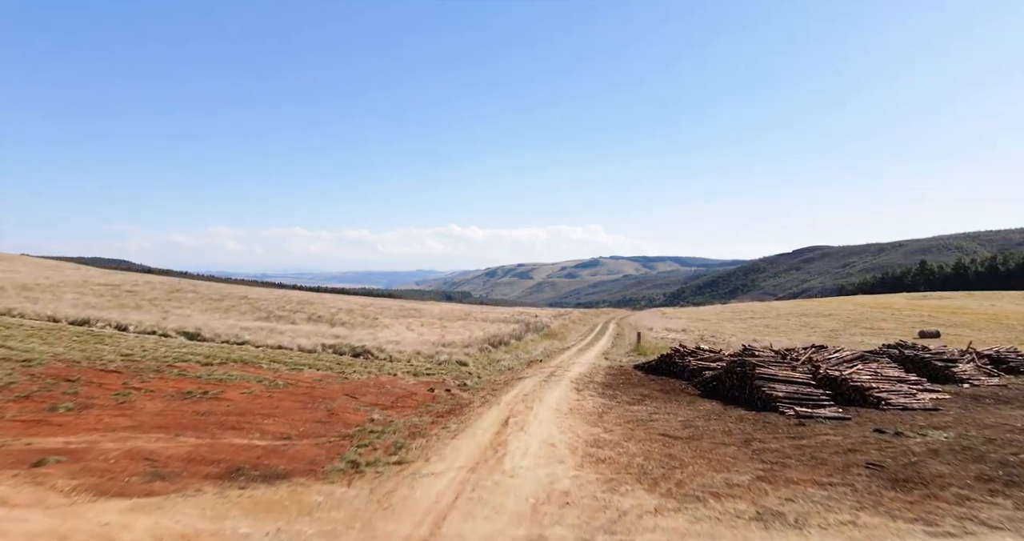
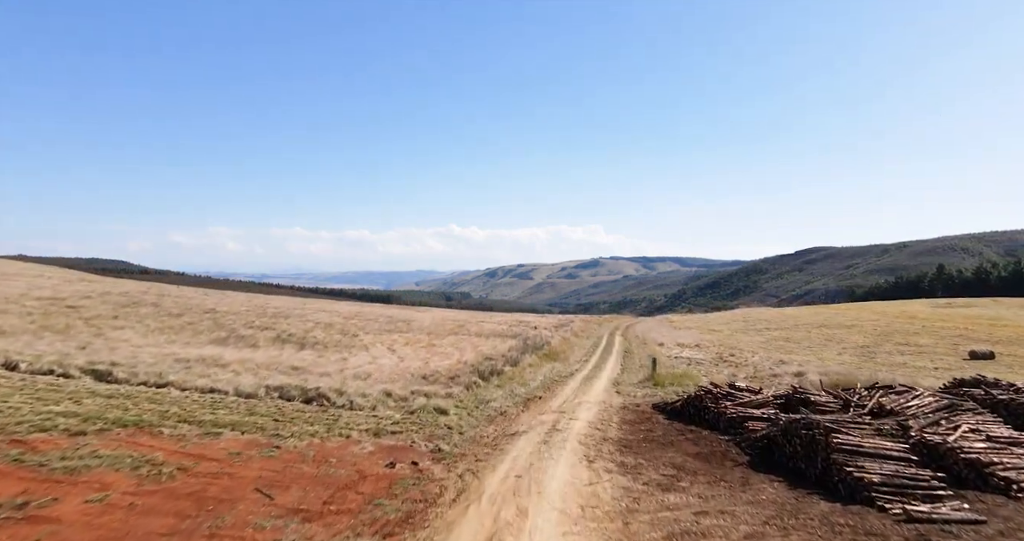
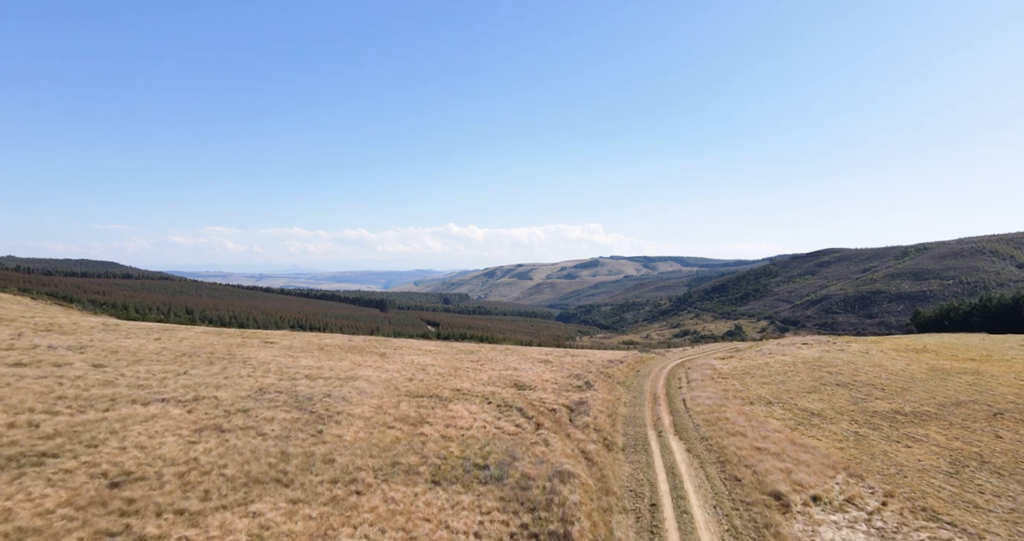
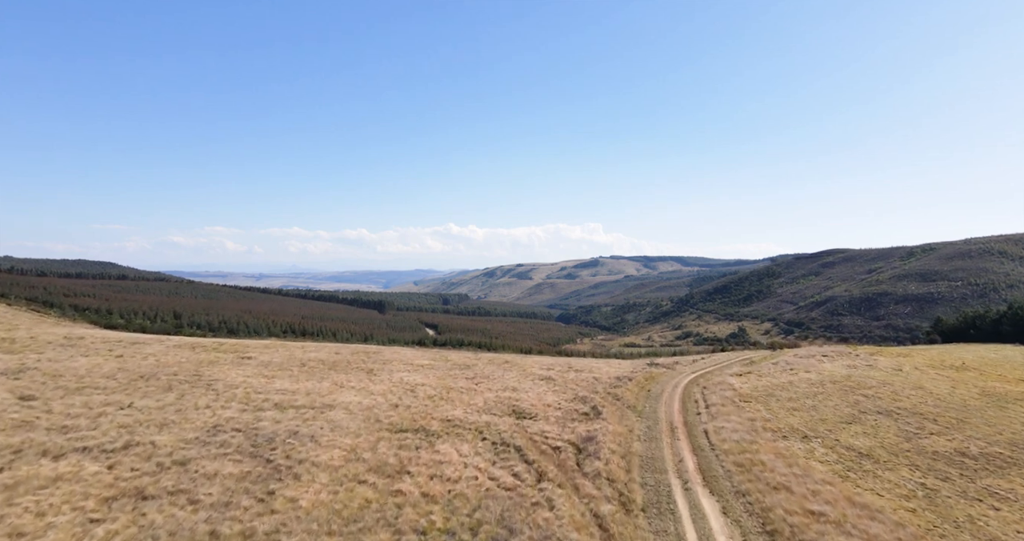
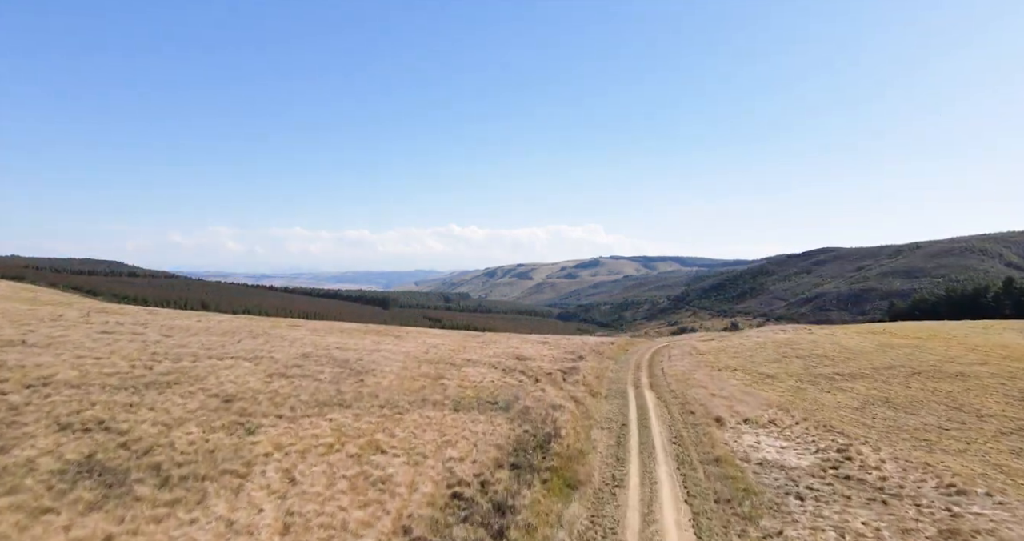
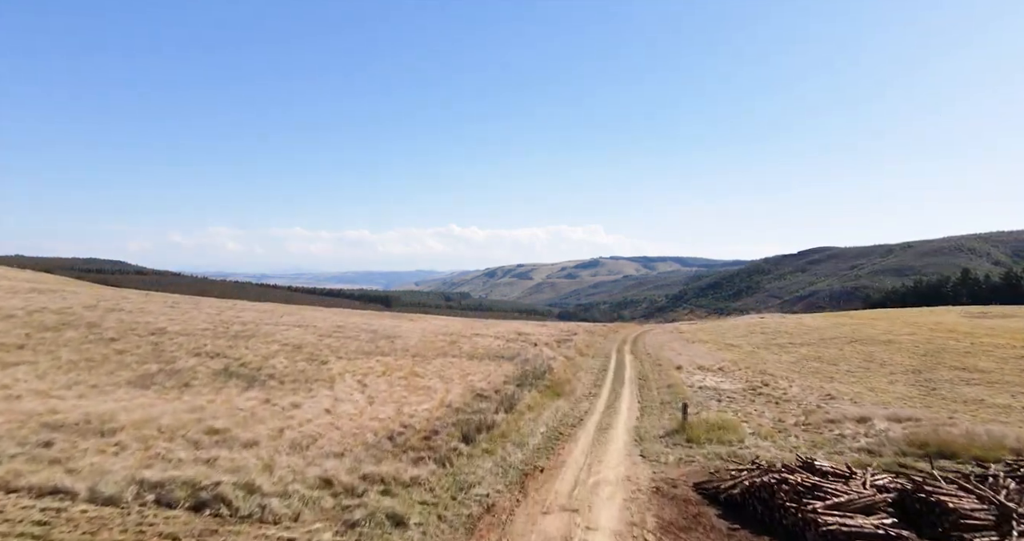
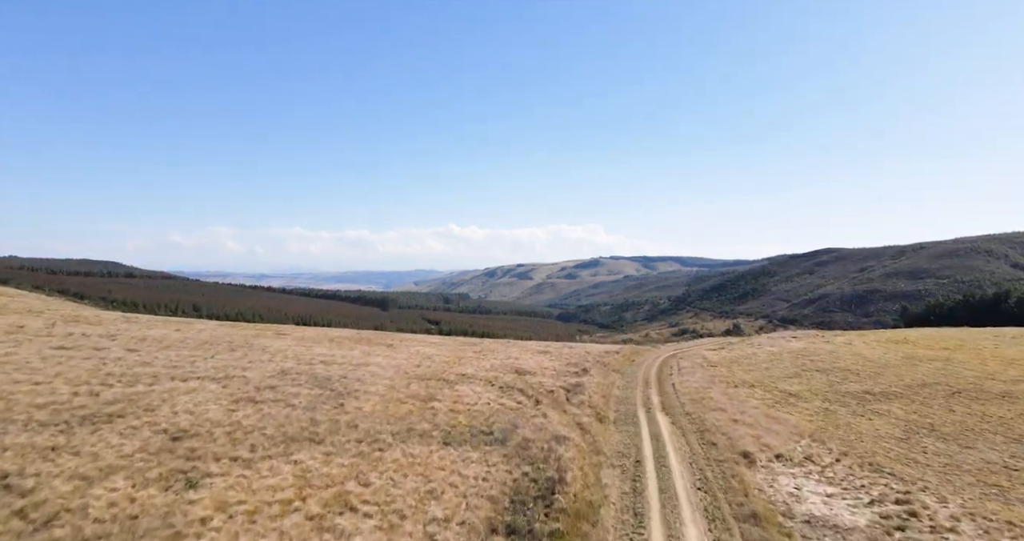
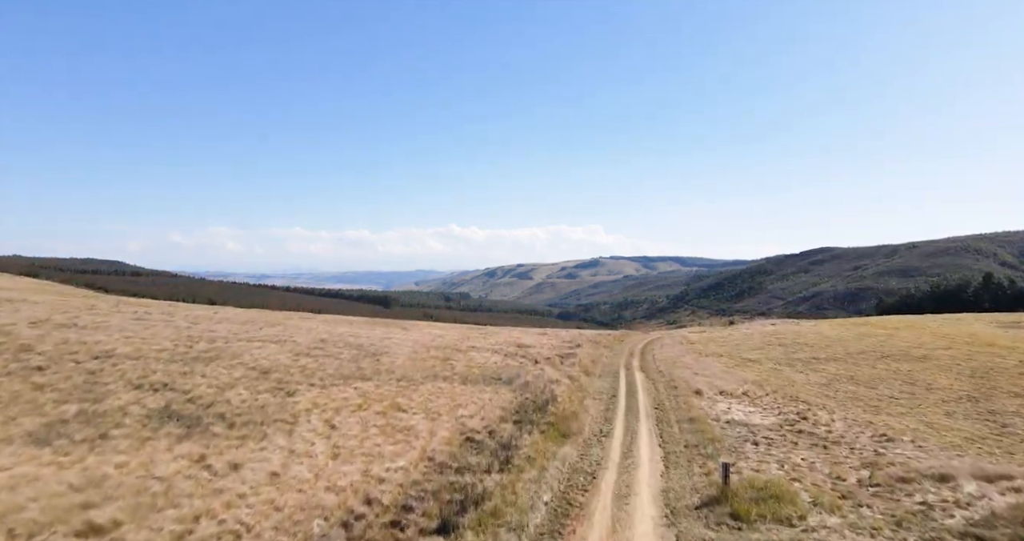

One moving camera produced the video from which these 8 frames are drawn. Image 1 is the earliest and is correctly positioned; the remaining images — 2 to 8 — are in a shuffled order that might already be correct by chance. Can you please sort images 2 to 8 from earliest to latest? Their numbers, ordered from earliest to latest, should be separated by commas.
2, 6, 8, 5, 7, 3, 4
